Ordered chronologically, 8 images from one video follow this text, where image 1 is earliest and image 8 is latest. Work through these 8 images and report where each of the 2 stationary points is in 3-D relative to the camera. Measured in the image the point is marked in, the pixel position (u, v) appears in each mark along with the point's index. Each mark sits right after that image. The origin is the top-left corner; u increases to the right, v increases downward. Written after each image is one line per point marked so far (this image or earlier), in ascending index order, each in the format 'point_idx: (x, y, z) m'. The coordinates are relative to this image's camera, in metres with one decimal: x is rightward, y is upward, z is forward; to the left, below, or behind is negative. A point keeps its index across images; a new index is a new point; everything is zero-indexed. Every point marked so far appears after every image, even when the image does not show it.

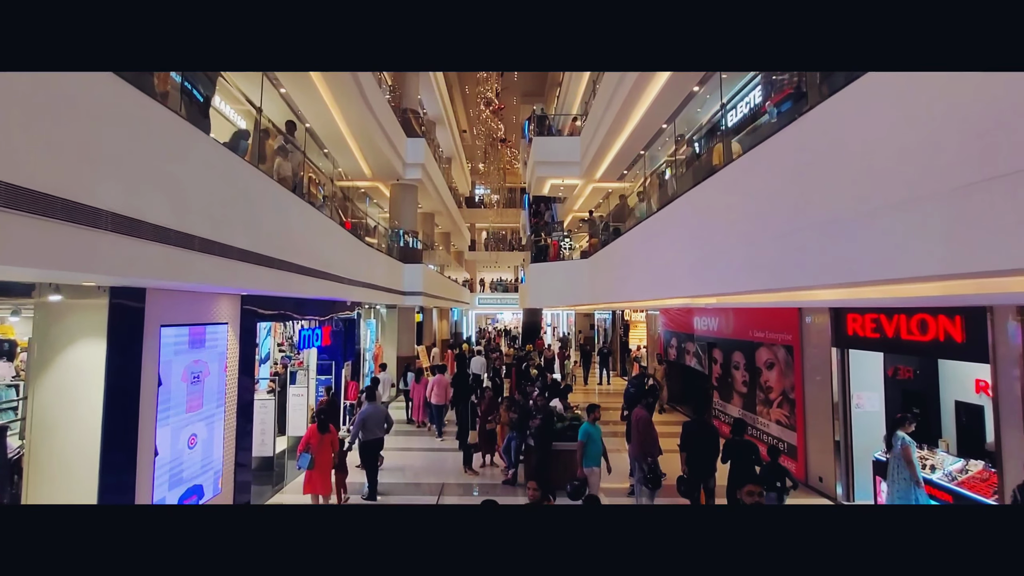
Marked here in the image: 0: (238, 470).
0: (-3.3, -2.2, +5.8) m
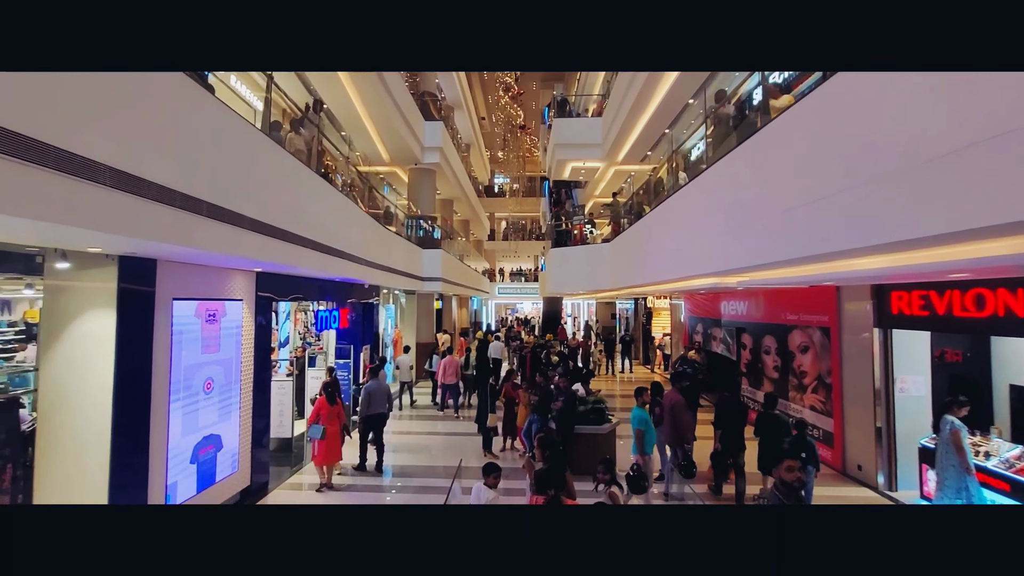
0: (-3.0, -1.9, +5.7) m
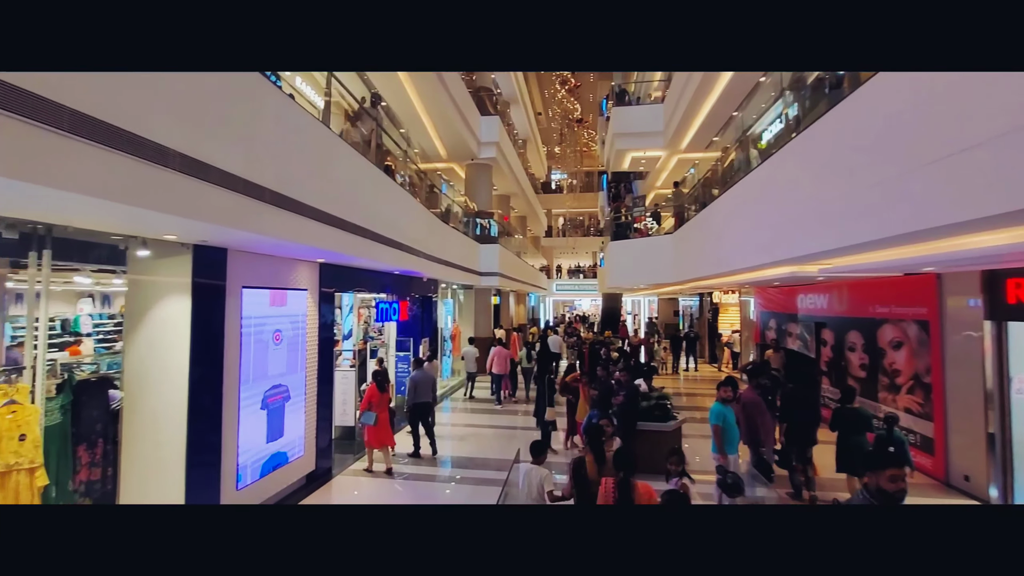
0: (-2.3, -1.8, +5.9) m
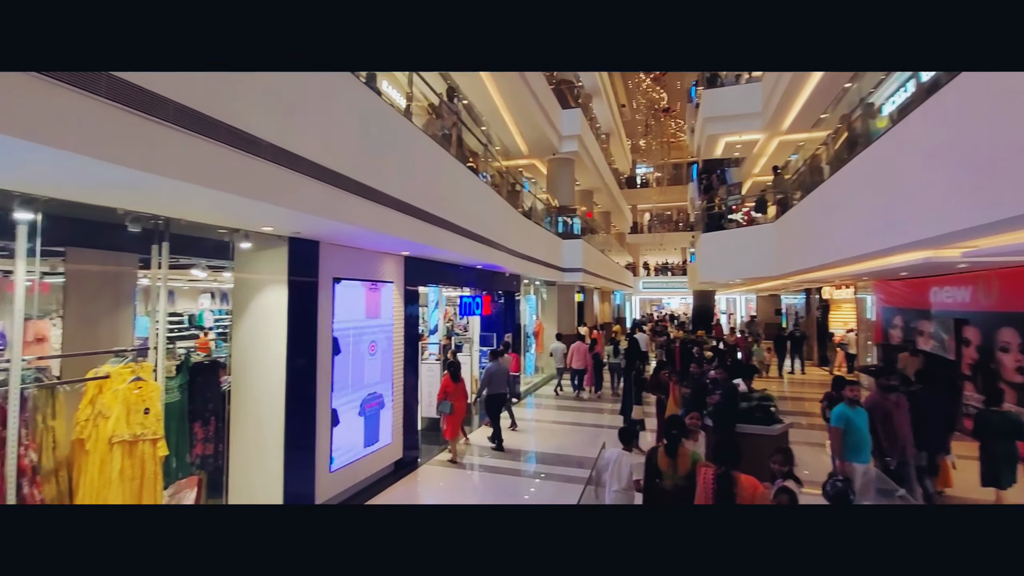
0: (-1.3, -1.7, +6.0) m
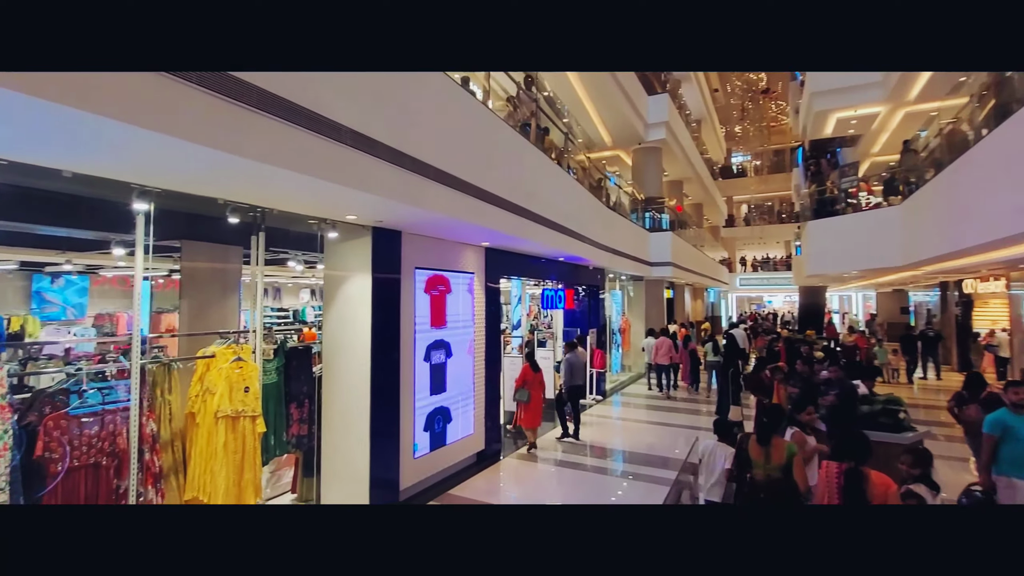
0: (-0.3, -1.6, +6.0) m
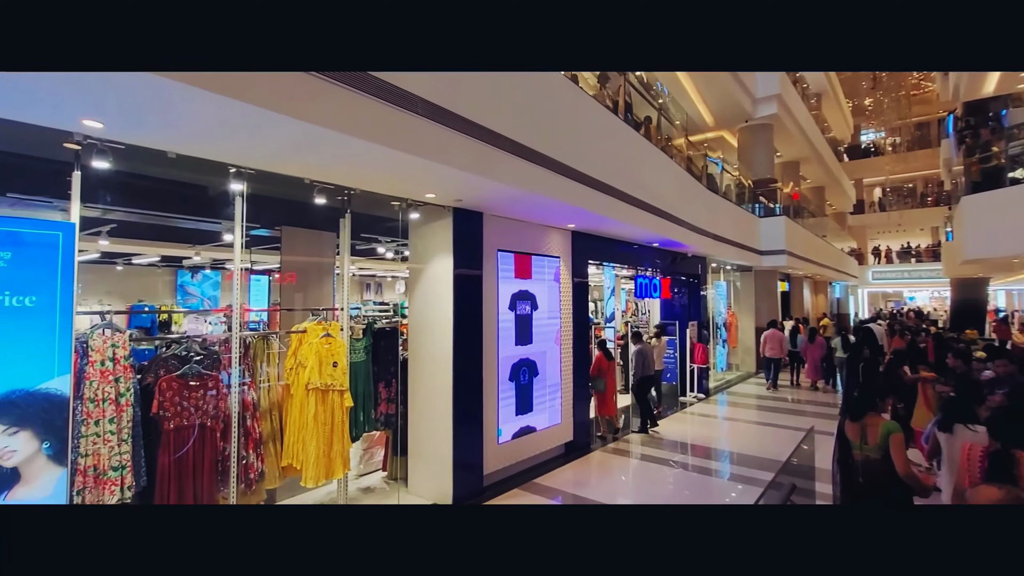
0: (+0.8, -1.4, +5.8) m
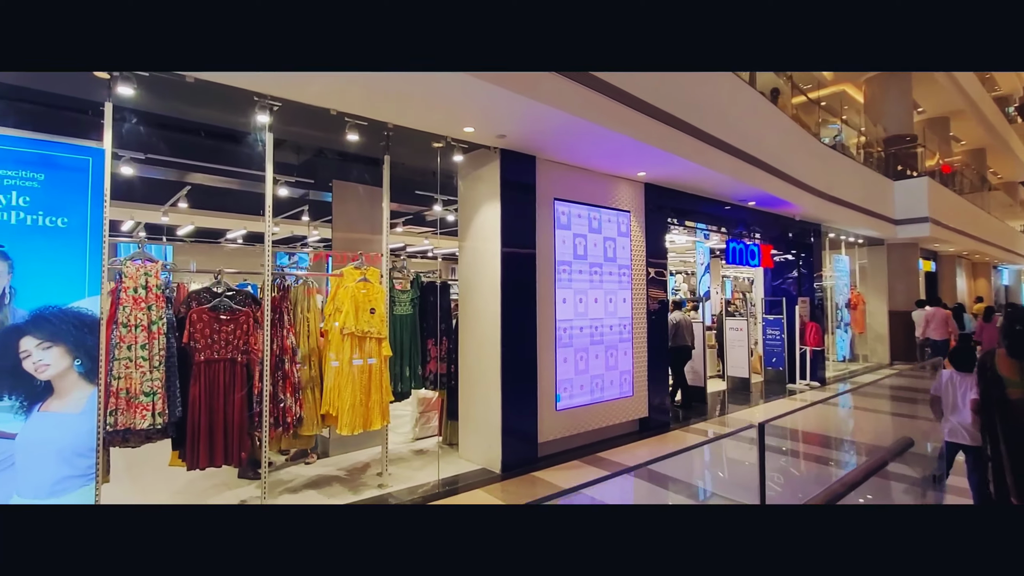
0: (+1.5, -1.0, +5.1) m
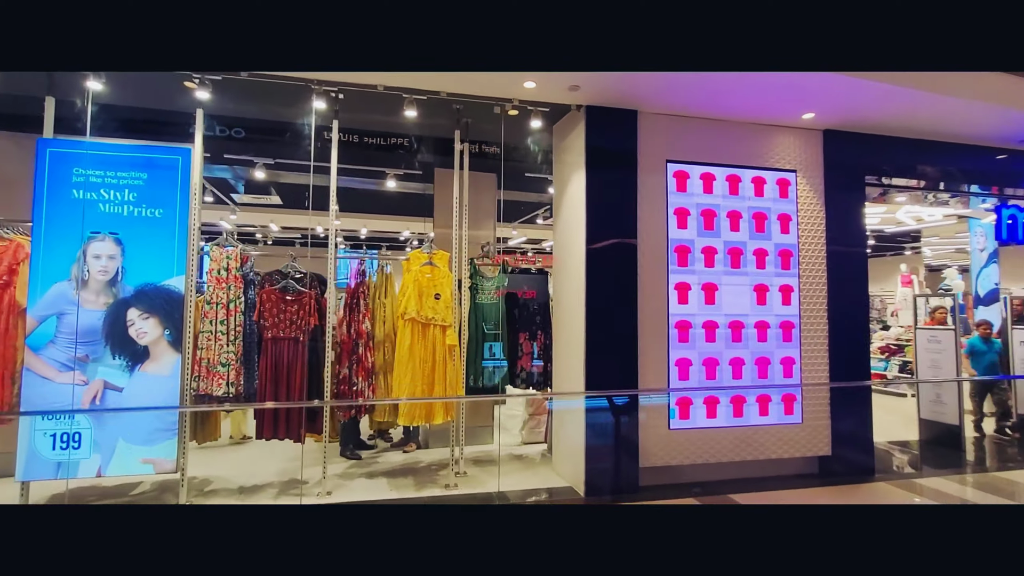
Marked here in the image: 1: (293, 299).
0: (+2.5, -0.9, +3.6) m
1: (-1.4, -0.1, +3.1) m
